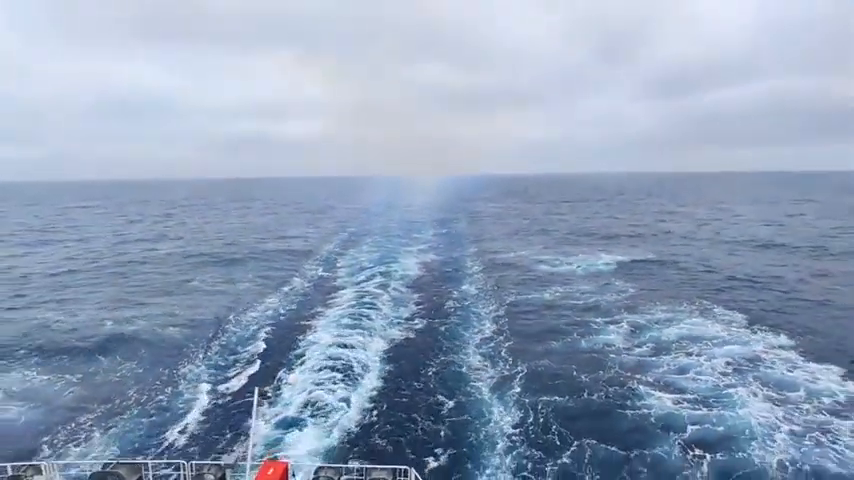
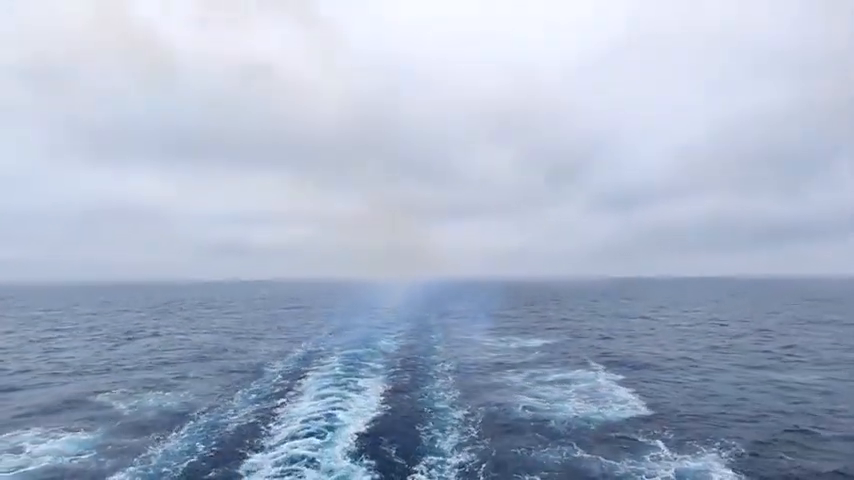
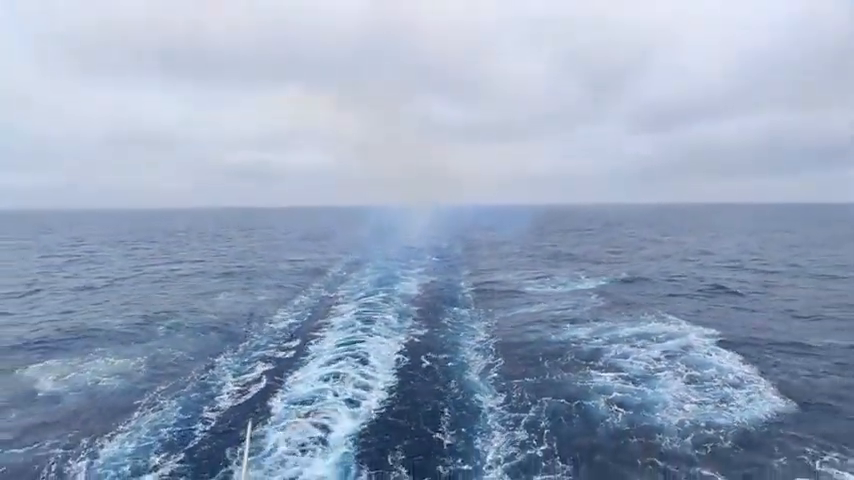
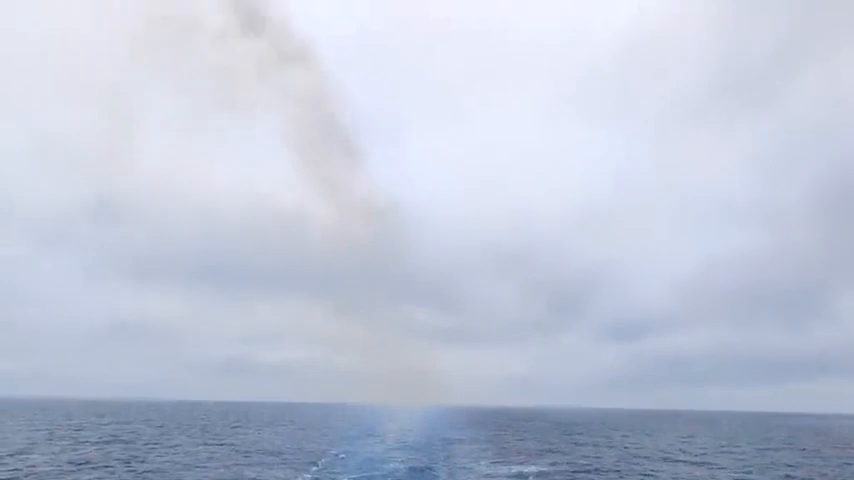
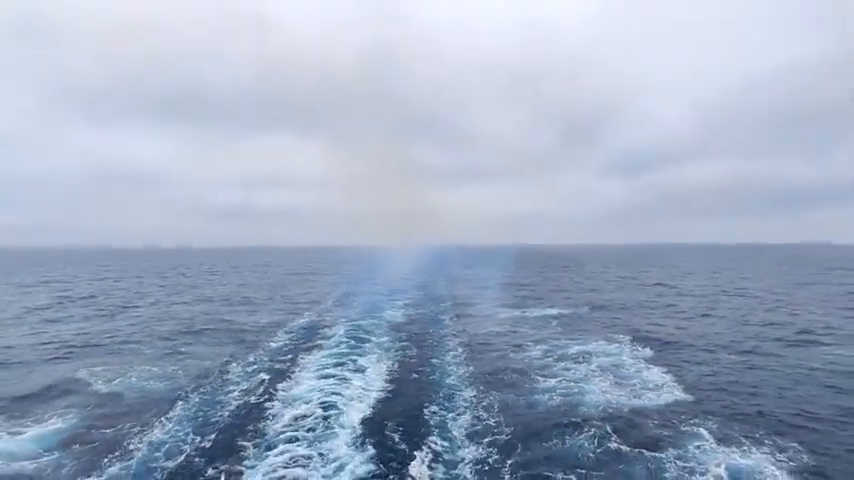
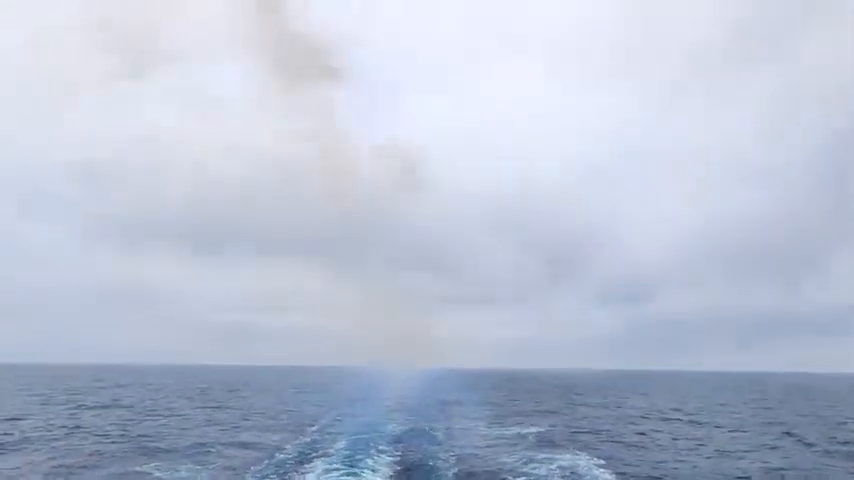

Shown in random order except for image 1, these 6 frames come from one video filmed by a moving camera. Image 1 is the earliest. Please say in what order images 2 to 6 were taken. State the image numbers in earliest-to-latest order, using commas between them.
3, 5, 2, 6, 4
